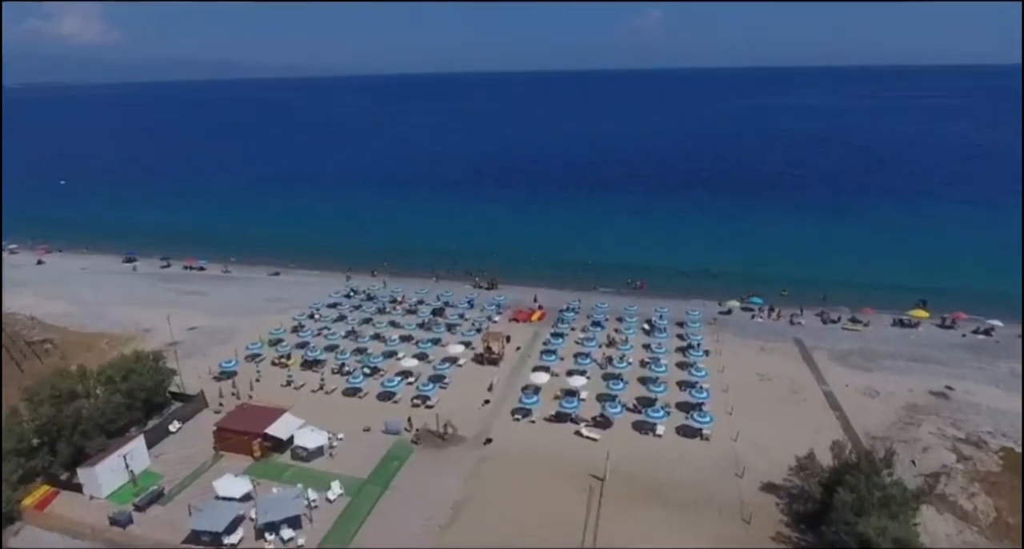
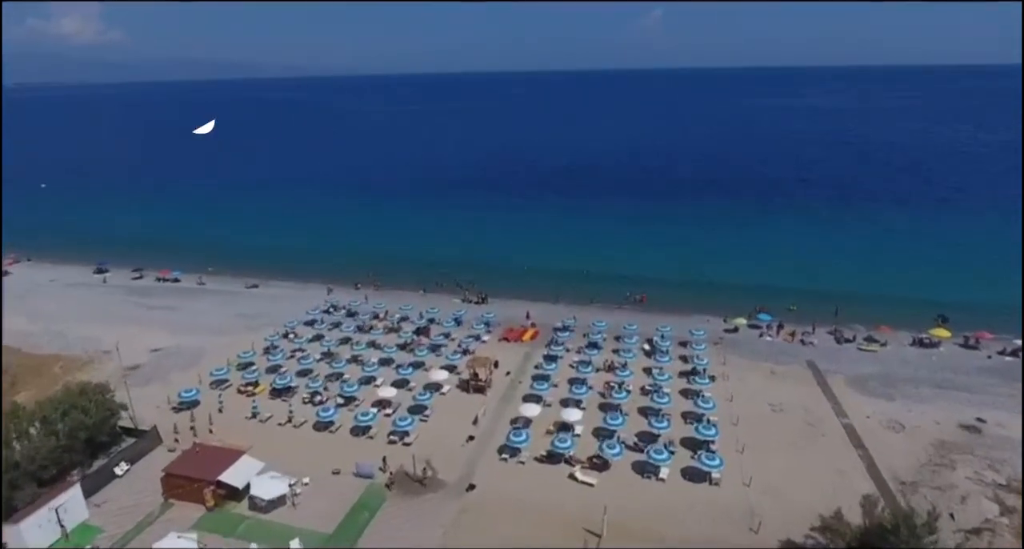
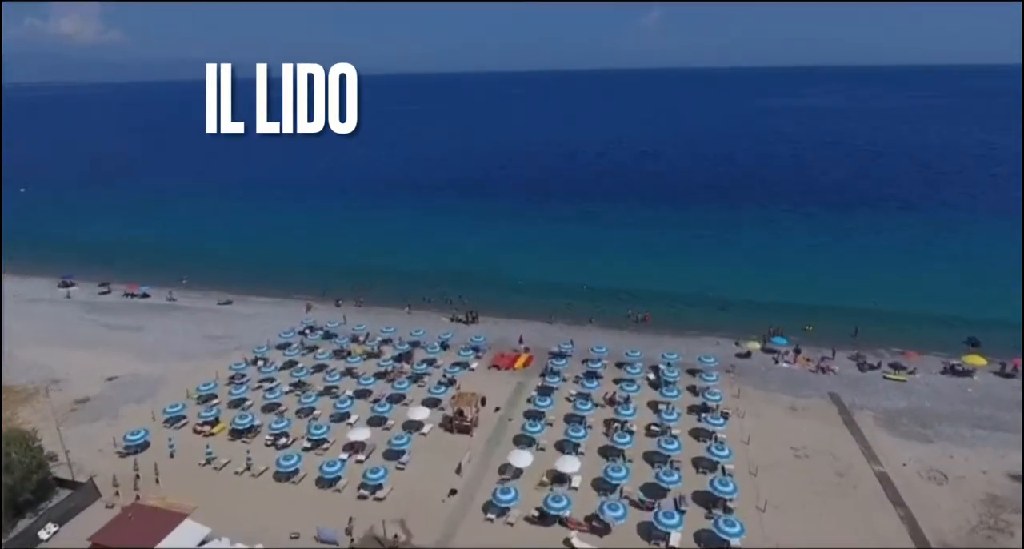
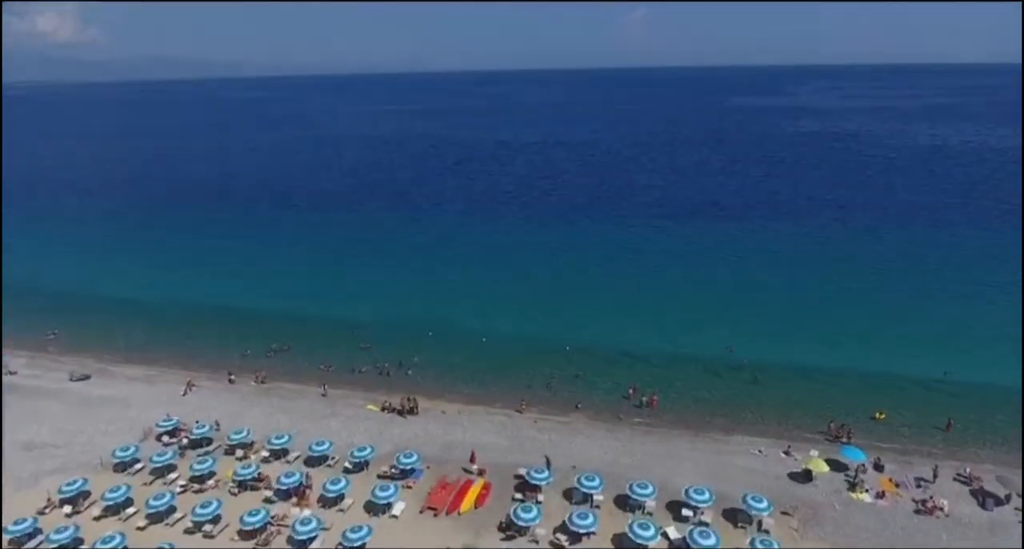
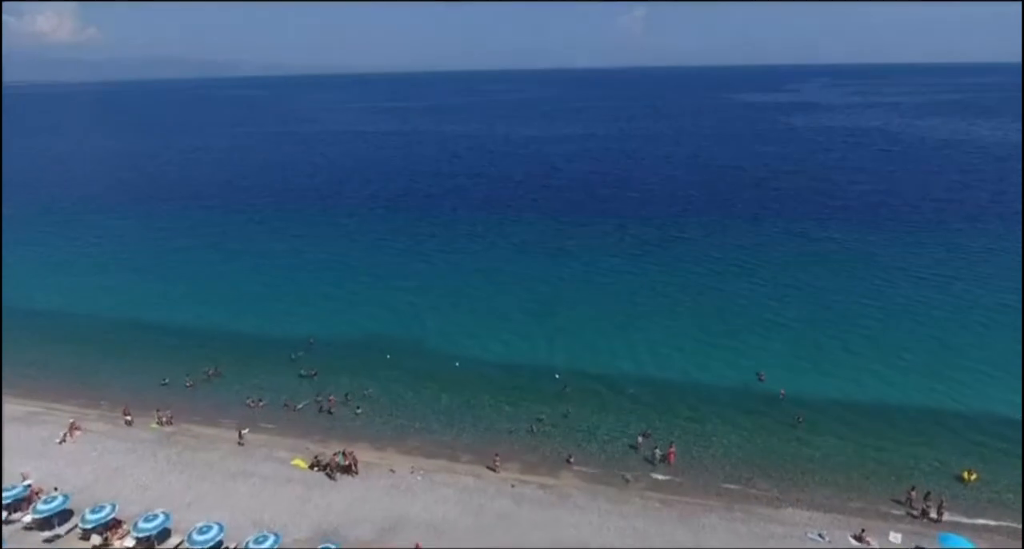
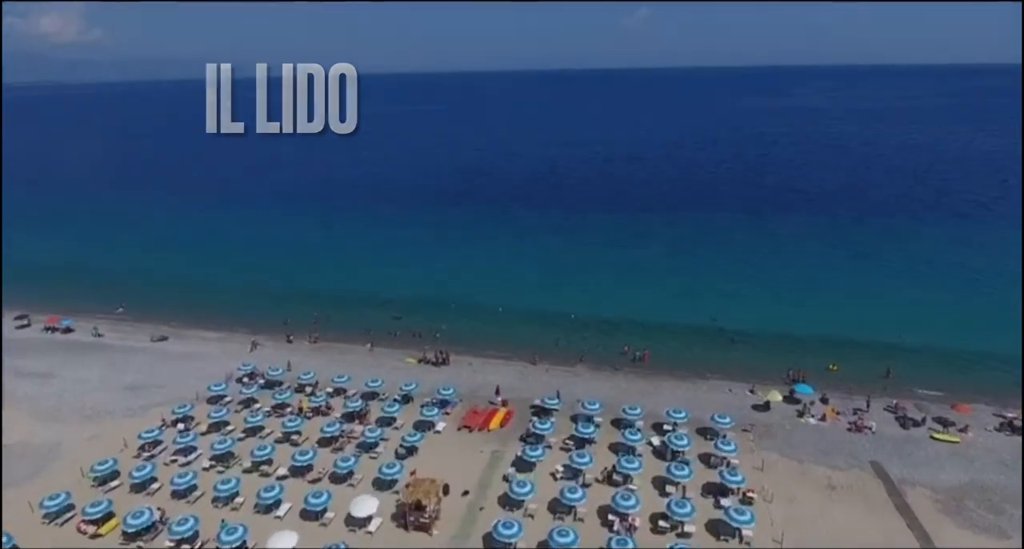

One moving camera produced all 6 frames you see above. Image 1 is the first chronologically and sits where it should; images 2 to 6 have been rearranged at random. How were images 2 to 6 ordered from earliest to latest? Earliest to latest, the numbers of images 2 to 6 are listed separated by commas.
2, 3, 6, 4, 5
